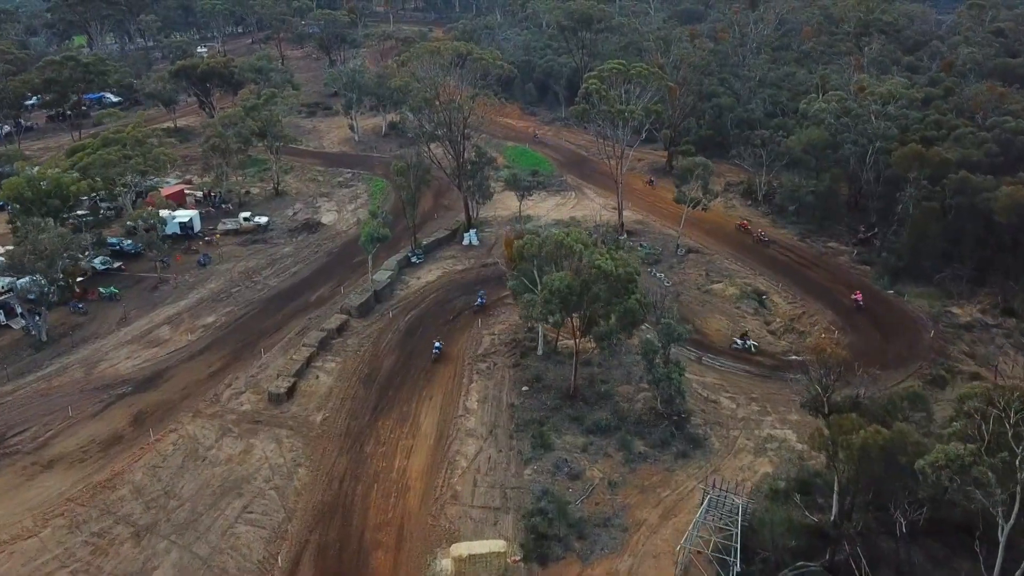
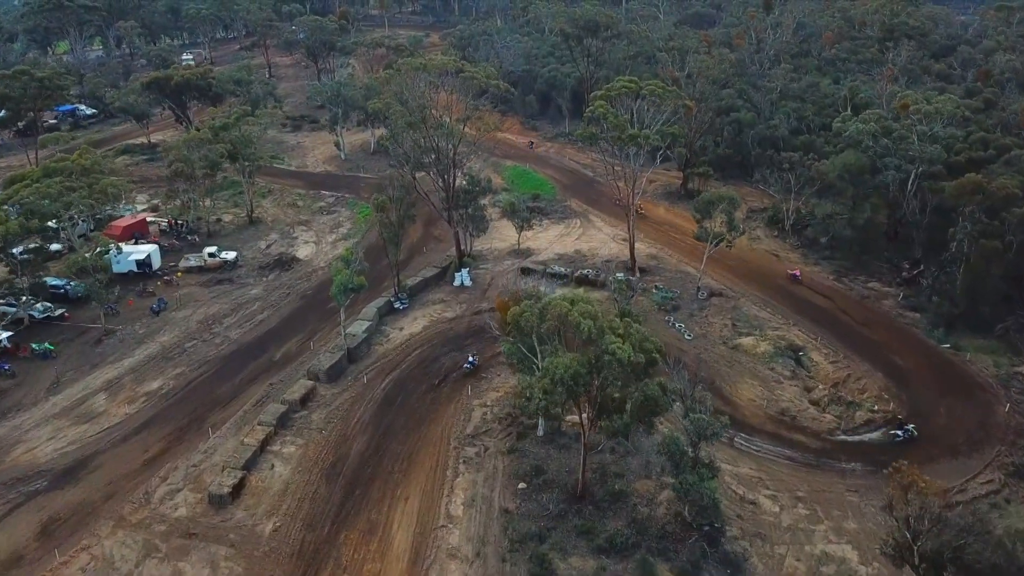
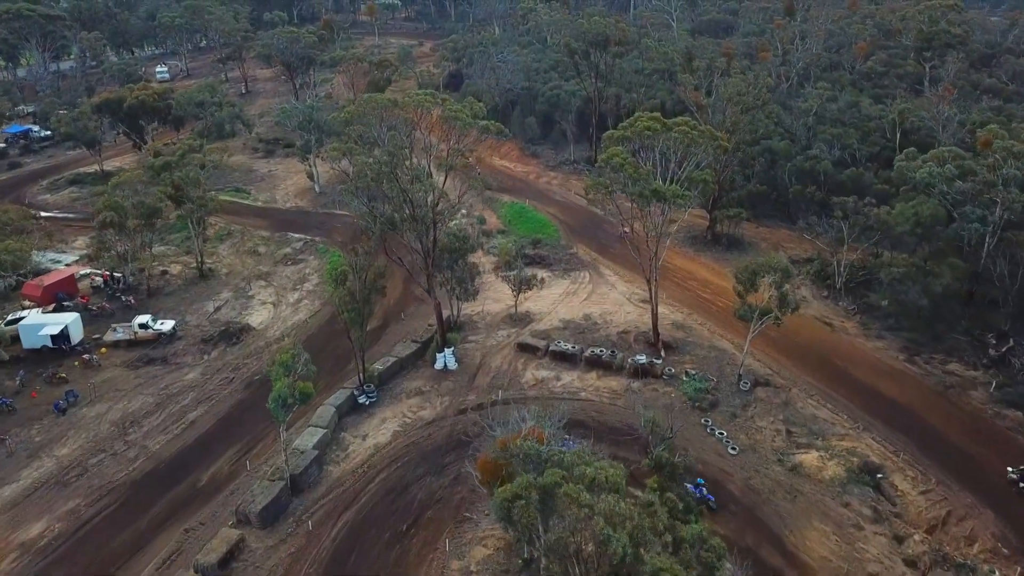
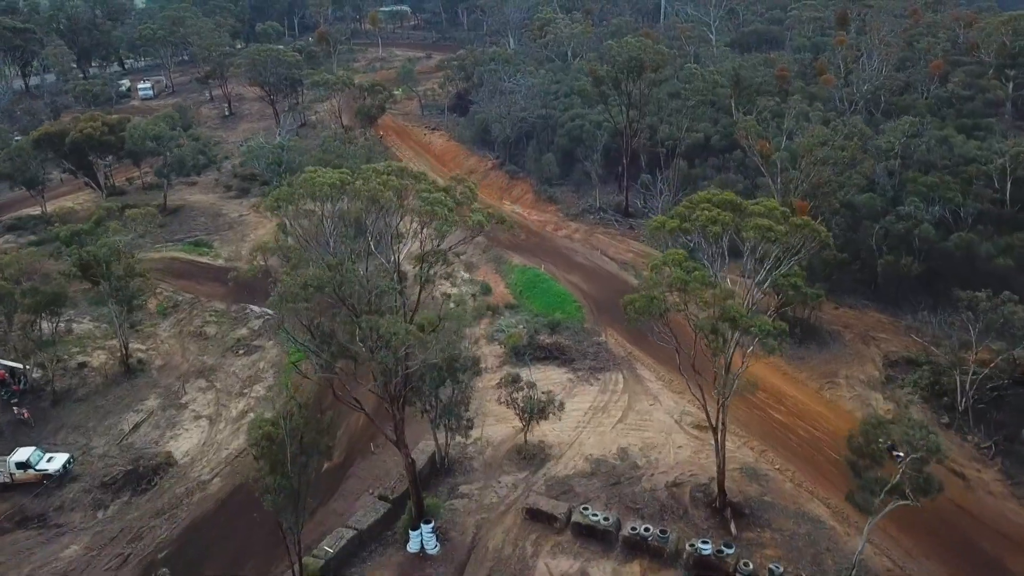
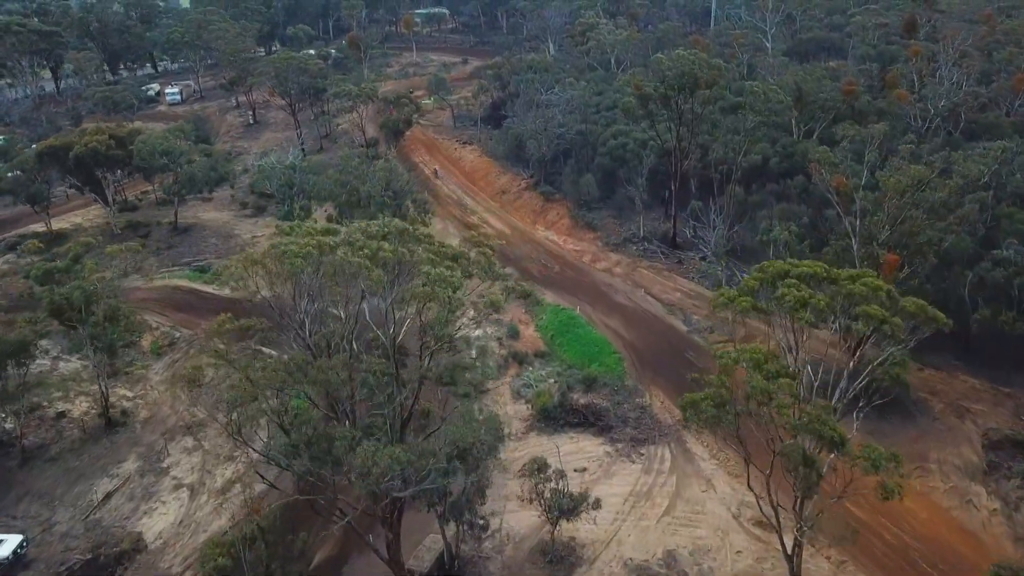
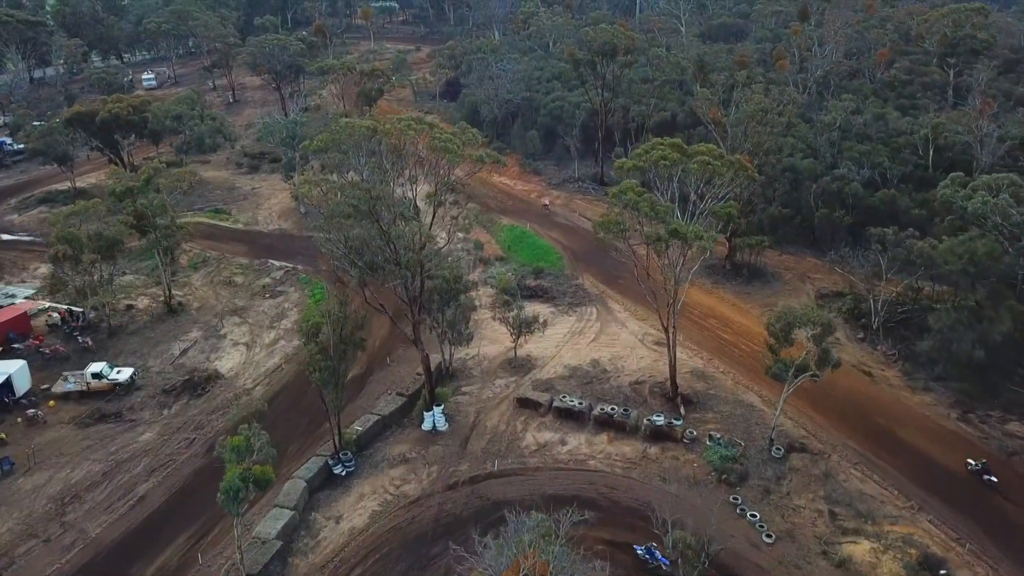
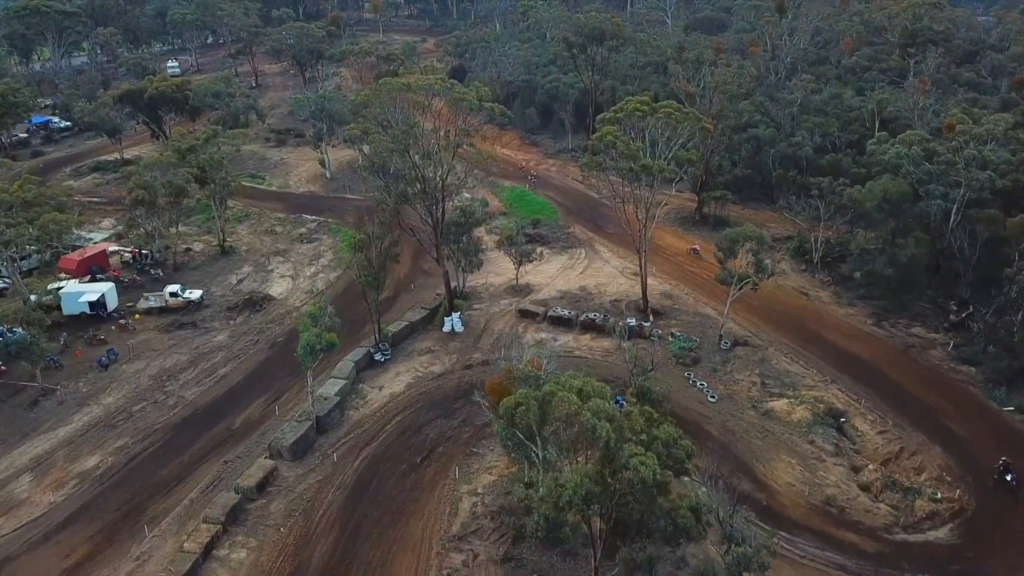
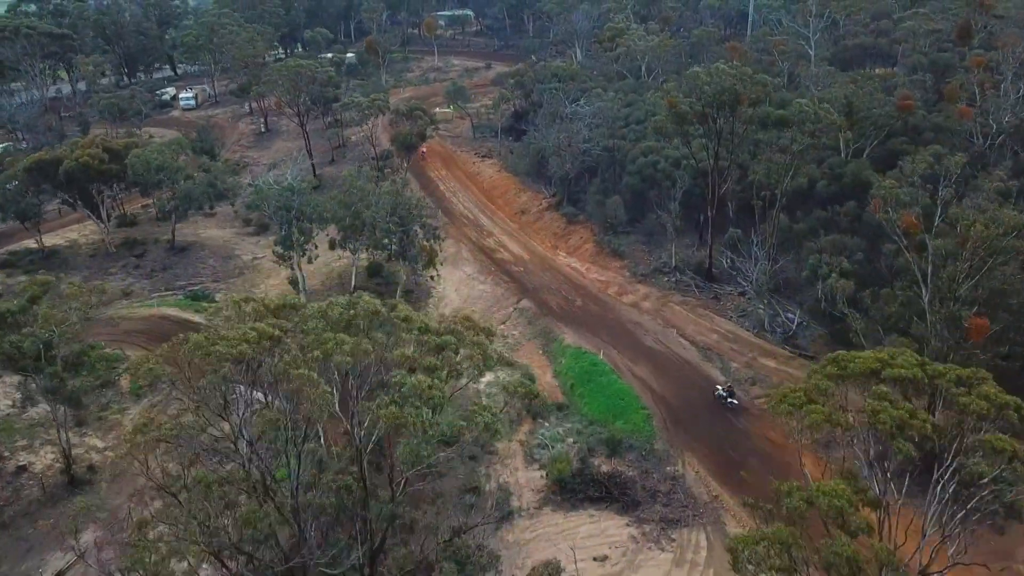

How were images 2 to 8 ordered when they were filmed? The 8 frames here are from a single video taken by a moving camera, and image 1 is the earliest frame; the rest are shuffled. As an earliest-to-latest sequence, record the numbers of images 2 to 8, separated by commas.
2, 7, 3, 6, 4, 5, 8
